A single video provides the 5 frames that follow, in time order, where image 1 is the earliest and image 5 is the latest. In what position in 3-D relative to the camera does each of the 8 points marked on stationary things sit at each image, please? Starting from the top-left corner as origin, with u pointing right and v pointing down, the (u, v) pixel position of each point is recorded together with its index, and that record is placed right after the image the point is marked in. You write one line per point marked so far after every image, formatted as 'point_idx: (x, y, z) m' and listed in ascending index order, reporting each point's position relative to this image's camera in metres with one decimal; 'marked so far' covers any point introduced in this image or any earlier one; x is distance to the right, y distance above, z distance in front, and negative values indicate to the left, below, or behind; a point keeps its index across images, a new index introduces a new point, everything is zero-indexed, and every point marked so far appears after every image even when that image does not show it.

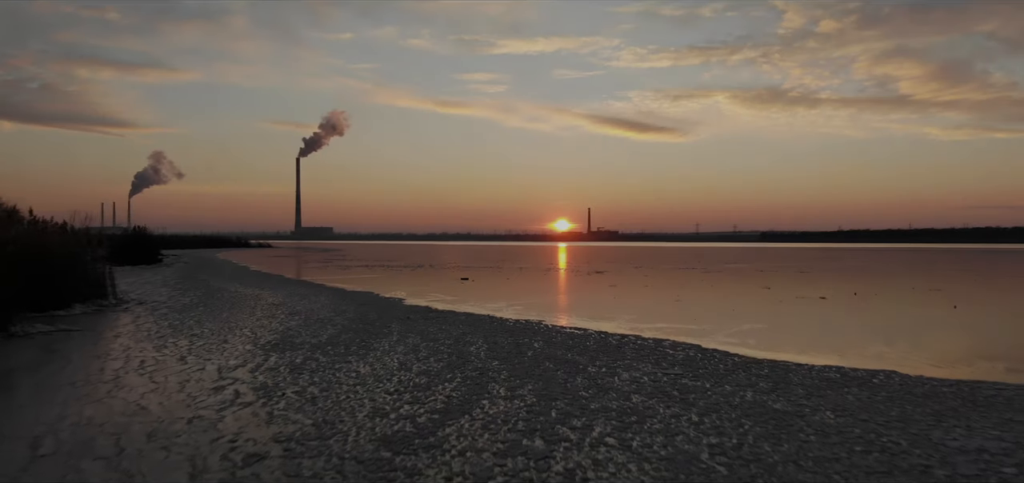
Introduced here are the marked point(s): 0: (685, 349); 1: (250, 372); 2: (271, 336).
0: (+1.7, -1.1, +6.0) m
1: (-2.3, -1.1, +5.3) m
2: (-2.9, -1.1, +7.1) m
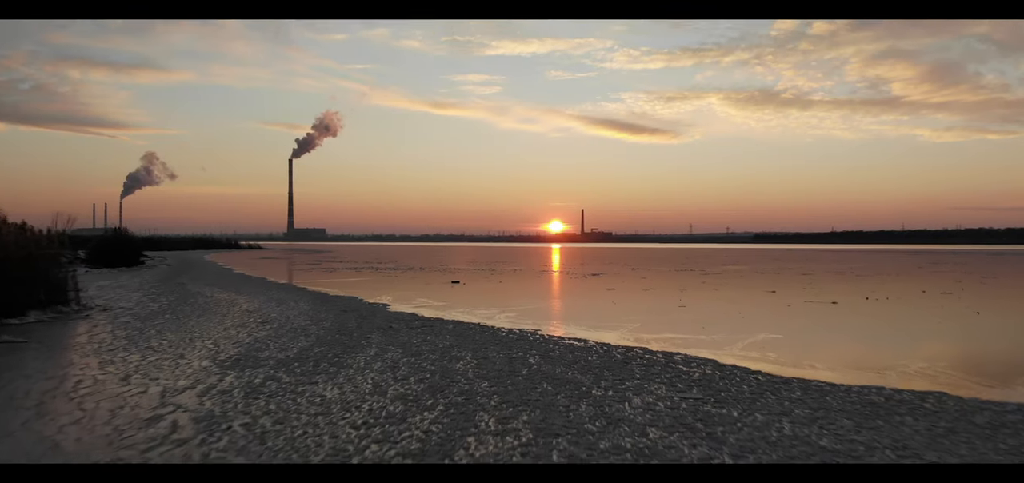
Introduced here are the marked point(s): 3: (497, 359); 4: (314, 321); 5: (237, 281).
0: (+1.7, -1.1, +5.3) m
1: (-2.4, -1.2, +4.5) m
2: (-2.9, -1.1, +6.4) m
3: (-0.1, -1.1, +5.5) m
4: (-2.7, -1.1, +8.4) m
5: (-8.2, -1.2, +18.2) m
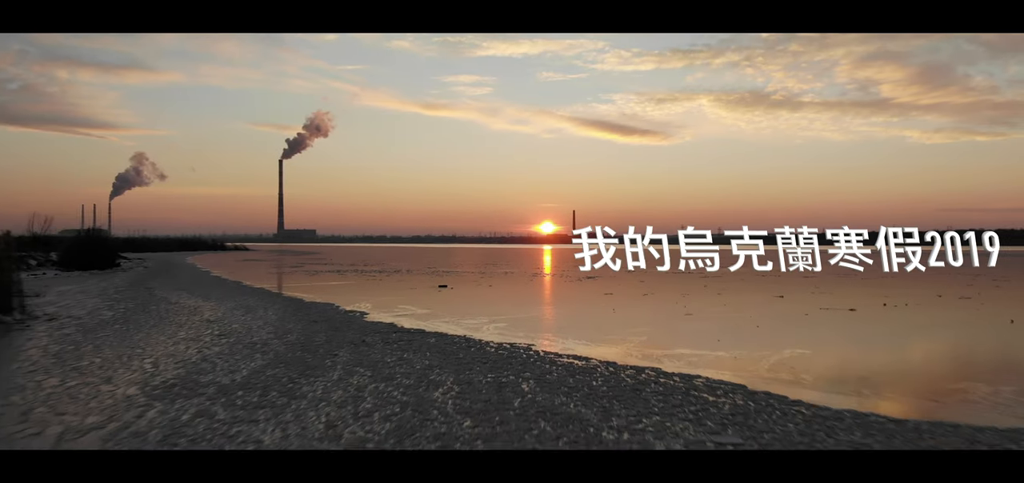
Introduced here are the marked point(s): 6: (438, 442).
0: (+1.6, -1.1, +4.4) m
1: (-2.4, -1.2, +3.6) m
2: (-3.0, -1.2, +5.4) m
3: (-0.2, -1.1, +4.6) m
4: (-2.9, -1.1, +7.4) m
5: (-8.5, -1.2, +17.2) m
6: (-0.4, -1.1, +3.4) m
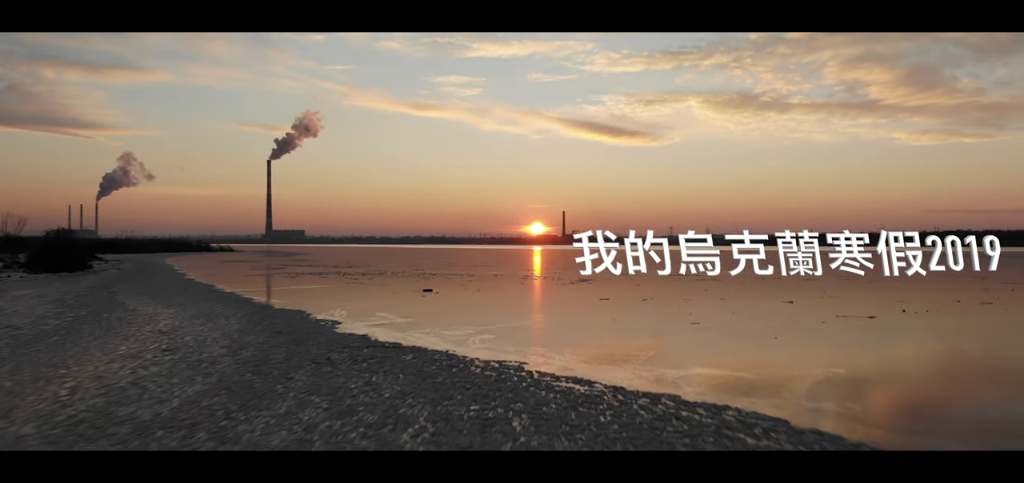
0: (+1.5, -1.1, +3.6) m
1: (-2.5, -1.2, +2.6) m
2: (-3.1, -1.2, +4.5) m
3: (-0.3, -1.1, +3.7) m
4: (-3.0, -1.1, +6.5) m
5: (-8.8, -1.3, +16.1) m
6: (-0.5, -1.1, +2.5) m
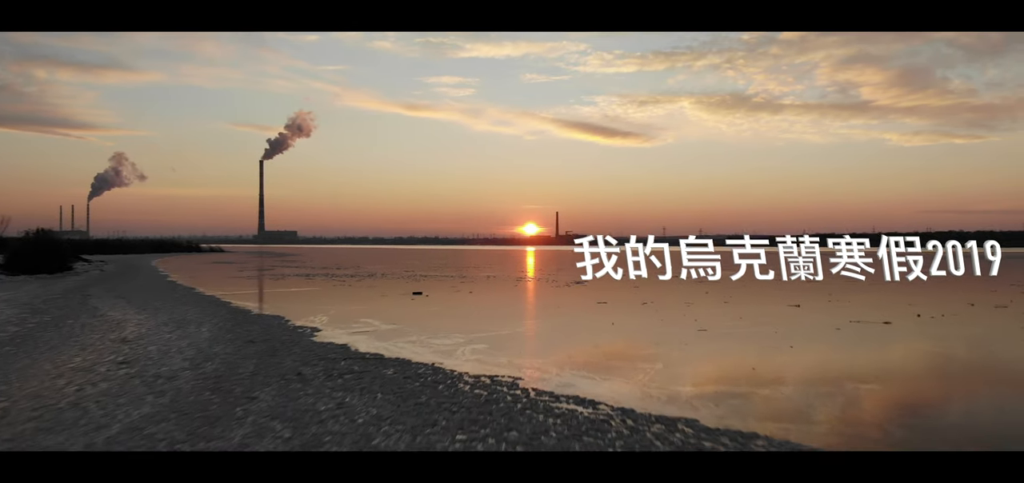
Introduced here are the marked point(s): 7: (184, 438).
0: (+1.5, -1.1, +3.0) m
1: (-2.5, -1.2, +2.0) m
2: (-3.2, -1.2, +3.8) m
3: (-0.3, -1.1, +3.1) m
4: (-3.0, -1.2, +5.9) m
5: (-9.0, -1.3, +15.4) m
6: (-0.5, -1.1, +1.9) m
7: (-1.9, -1.1, +3.6) m
